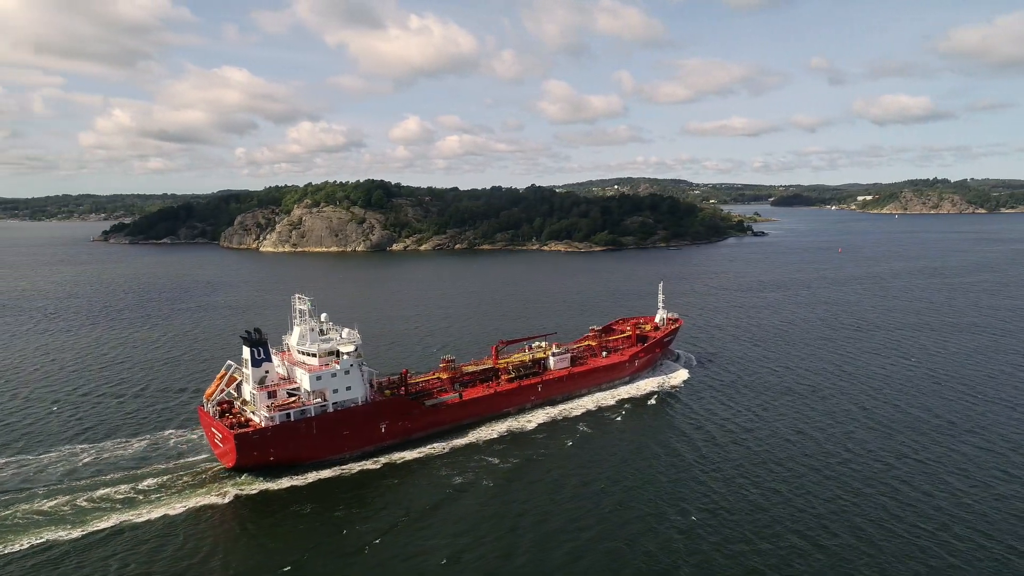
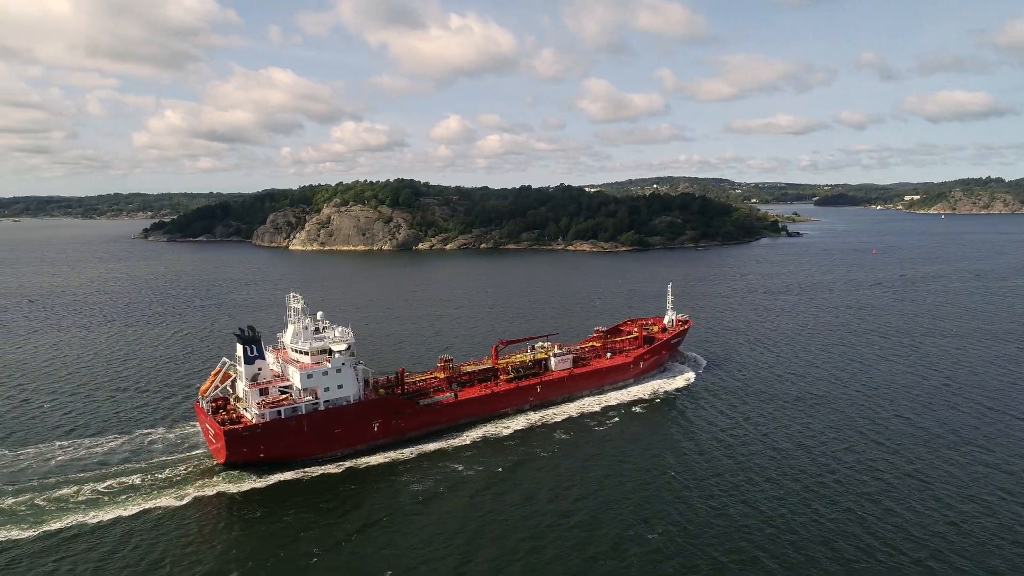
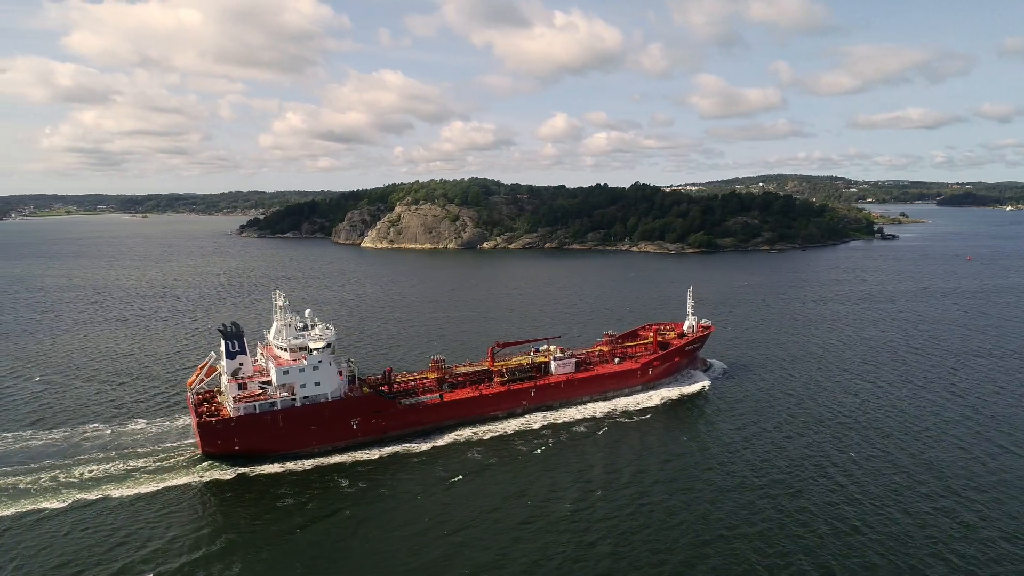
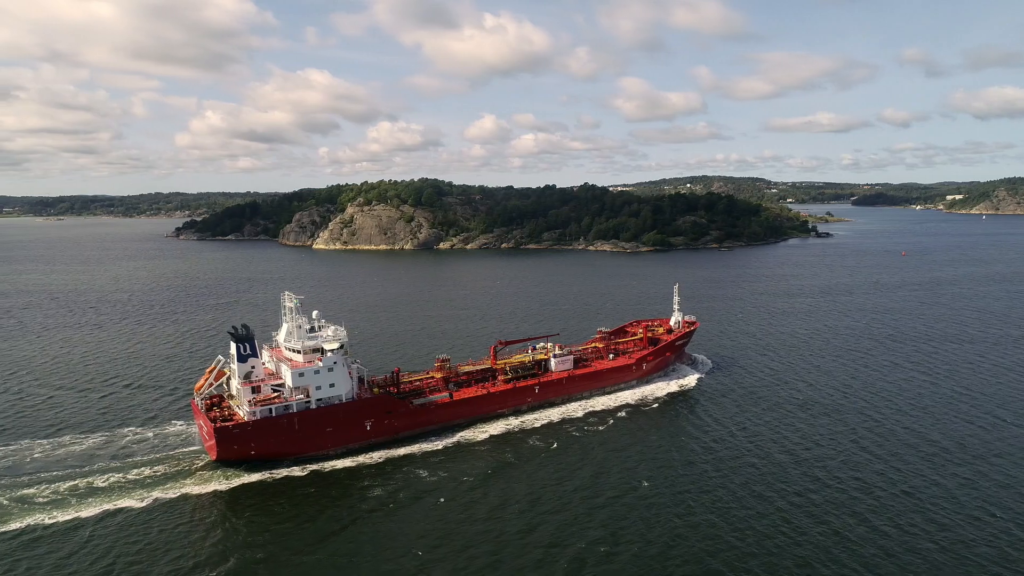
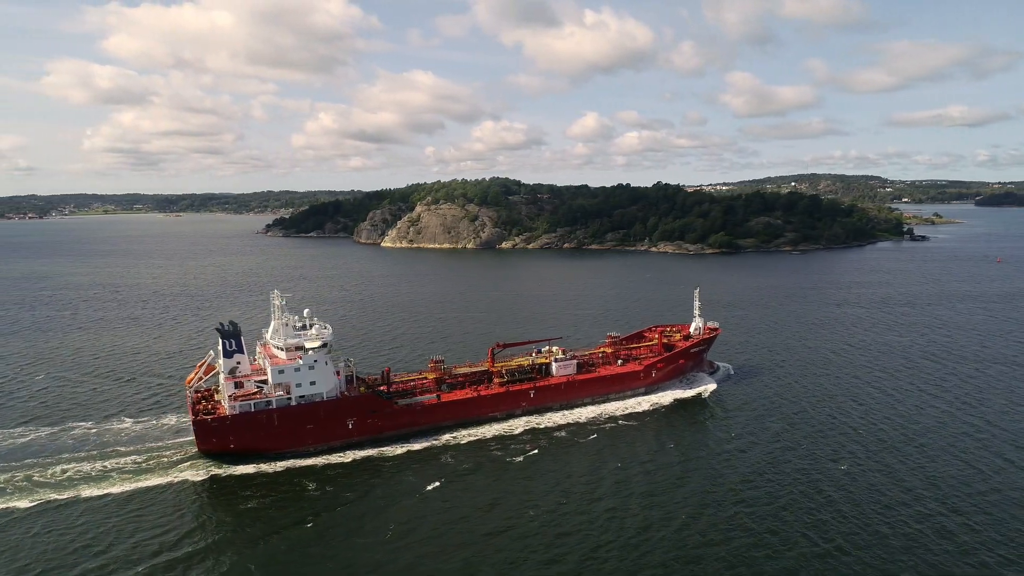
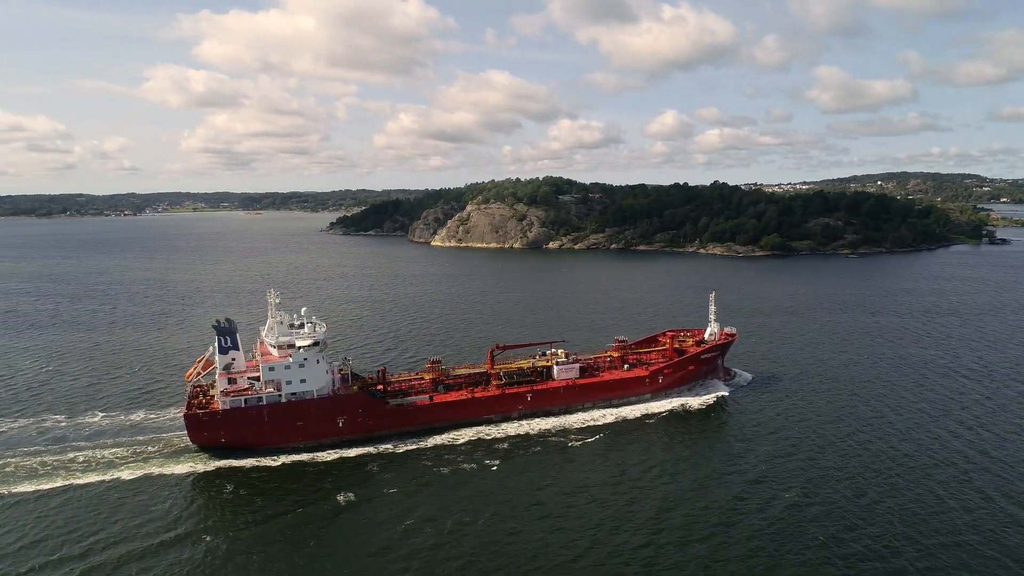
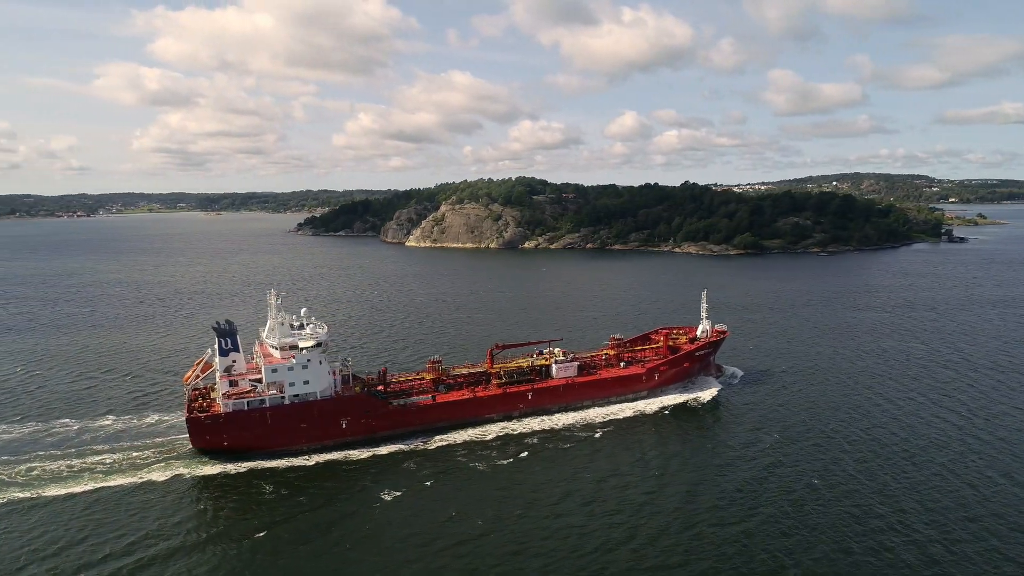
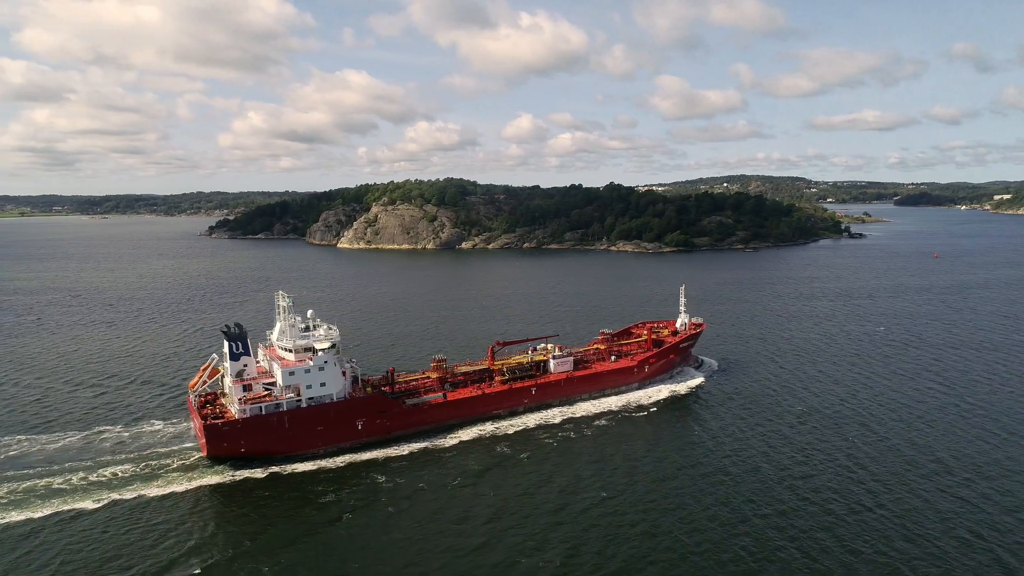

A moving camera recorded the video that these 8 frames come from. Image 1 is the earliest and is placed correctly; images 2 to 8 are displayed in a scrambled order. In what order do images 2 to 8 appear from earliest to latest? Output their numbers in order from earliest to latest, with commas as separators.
2, 4, 8, 3, 5, 7, 6
